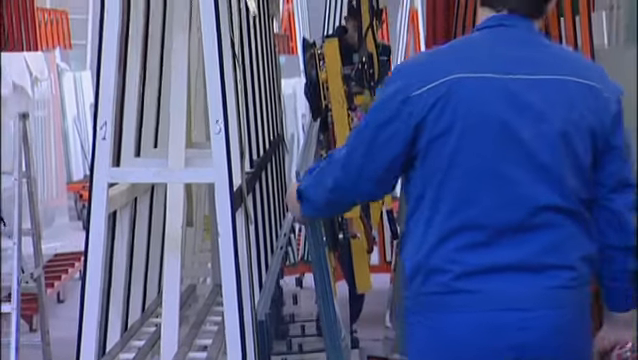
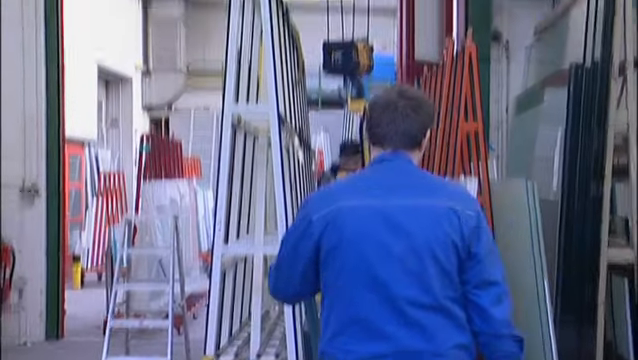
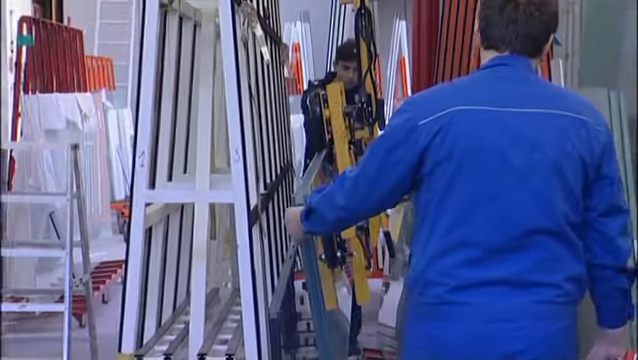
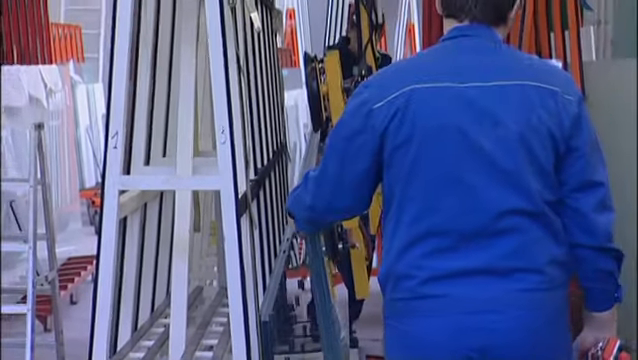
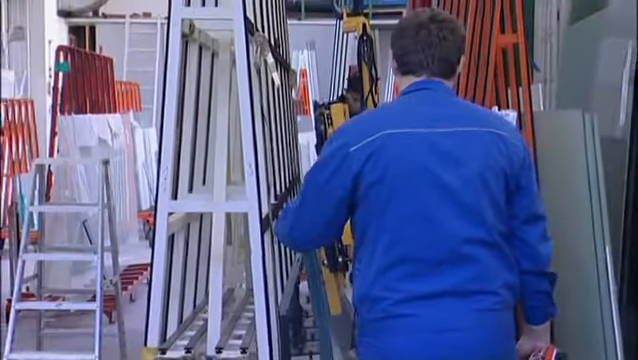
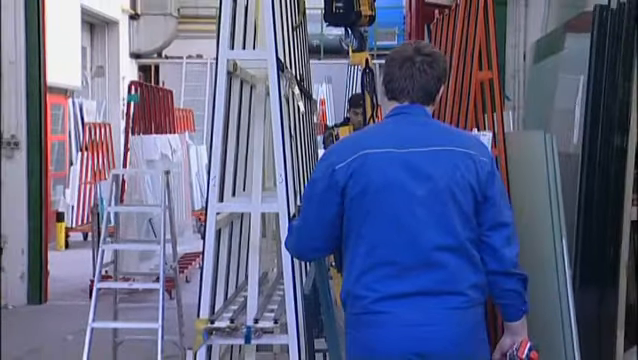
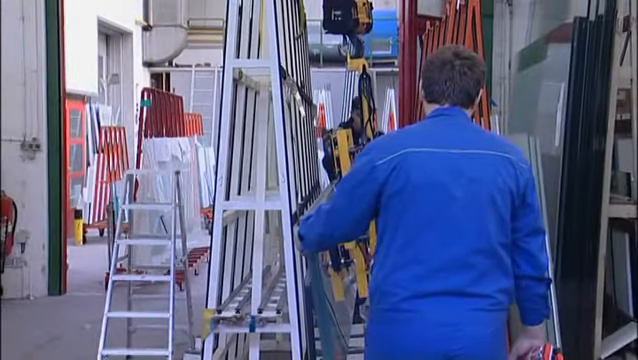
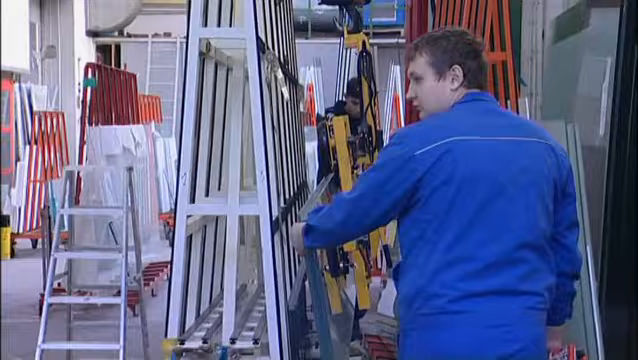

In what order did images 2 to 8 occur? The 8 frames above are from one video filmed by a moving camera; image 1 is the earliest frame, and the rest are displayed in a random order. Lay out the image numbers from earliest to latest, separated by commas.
4, 3, 5, 8, 6, 7, 2
